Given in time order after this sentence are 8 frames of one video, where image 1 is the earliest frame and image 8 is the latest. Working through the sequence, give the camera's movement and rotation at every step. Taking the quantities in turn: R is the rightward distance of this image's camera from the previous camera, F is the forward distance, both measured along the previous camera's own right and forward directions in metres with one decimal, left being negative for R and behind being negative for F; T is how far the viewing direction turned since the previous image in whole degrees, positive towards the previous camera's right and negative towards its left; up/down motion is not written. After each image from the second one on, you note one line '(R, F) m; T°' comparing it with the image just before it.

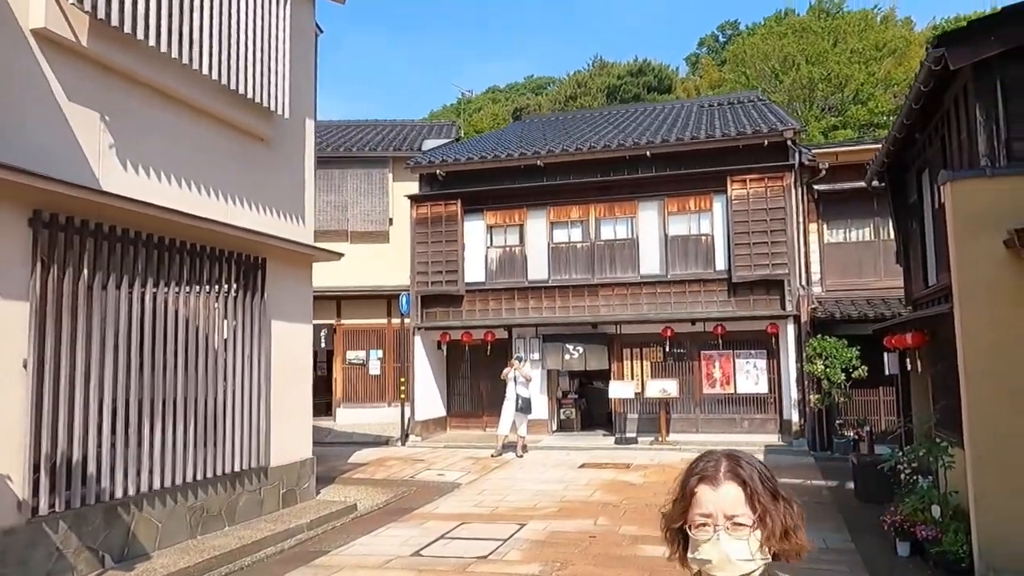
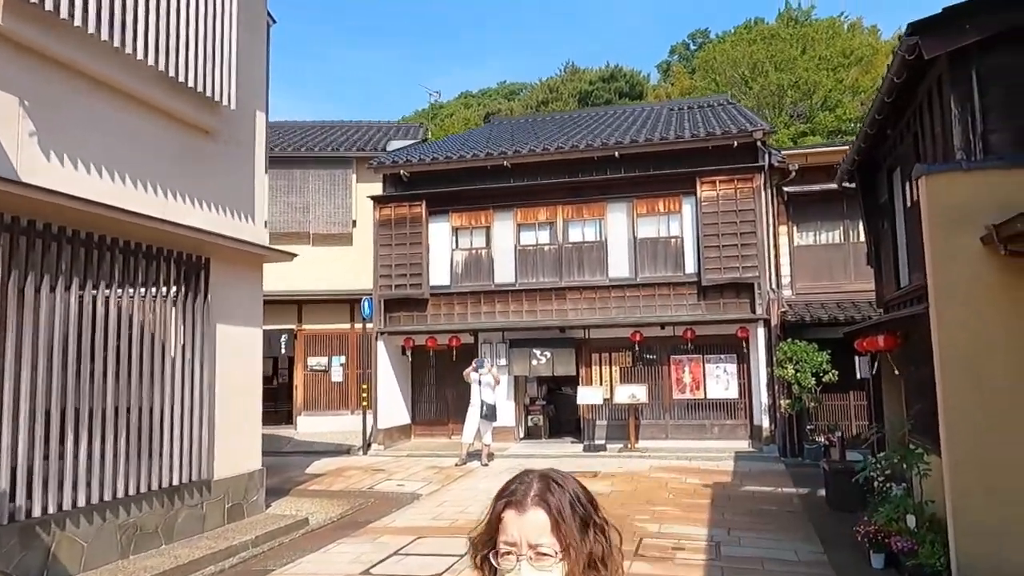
(+0.2, +0.4) m; +2°
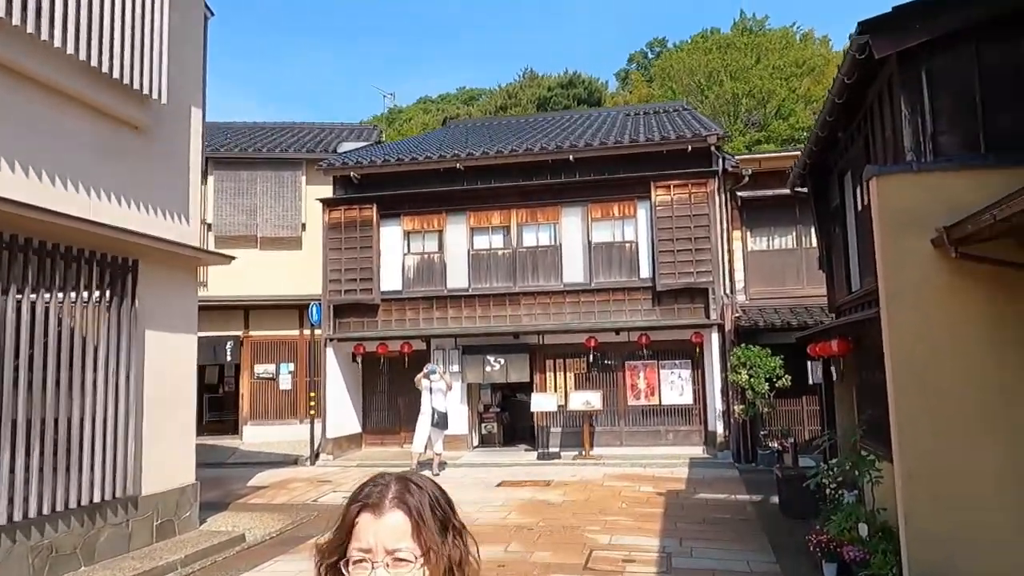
(+0.1, +0.3) m; +3°
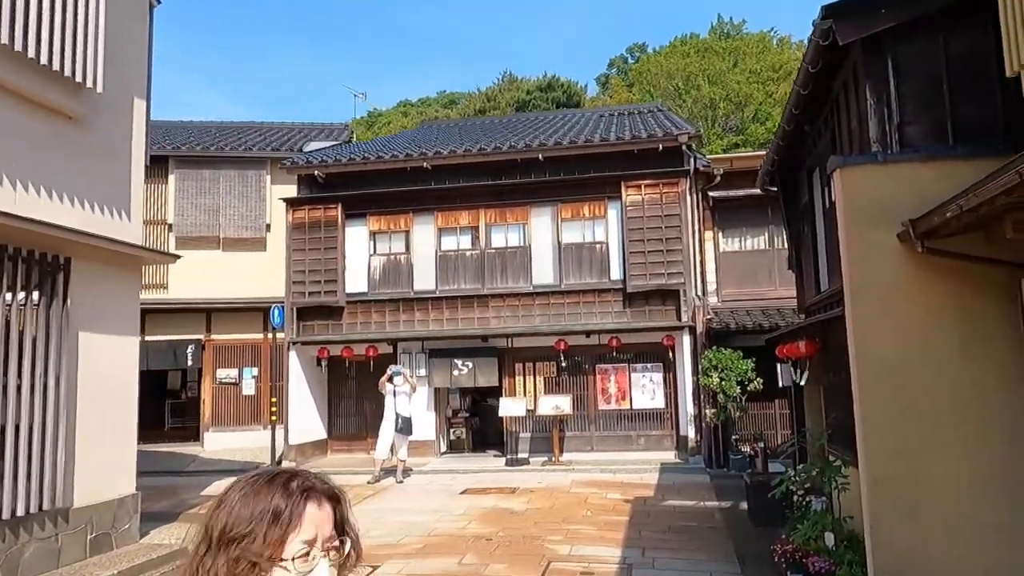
(+0.3, +0.4) m; +1°
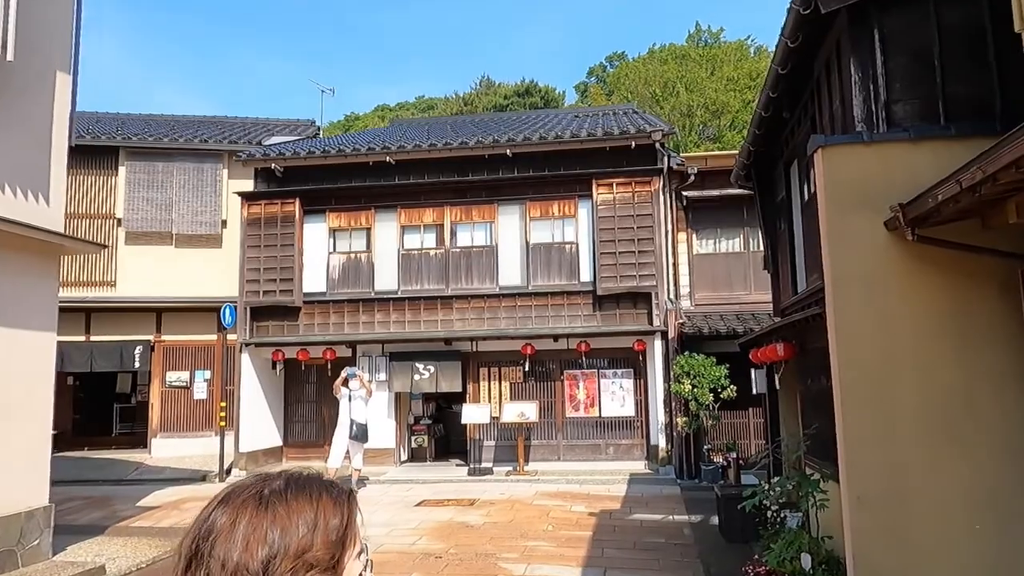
(+0.2, +0.7) m; +2°
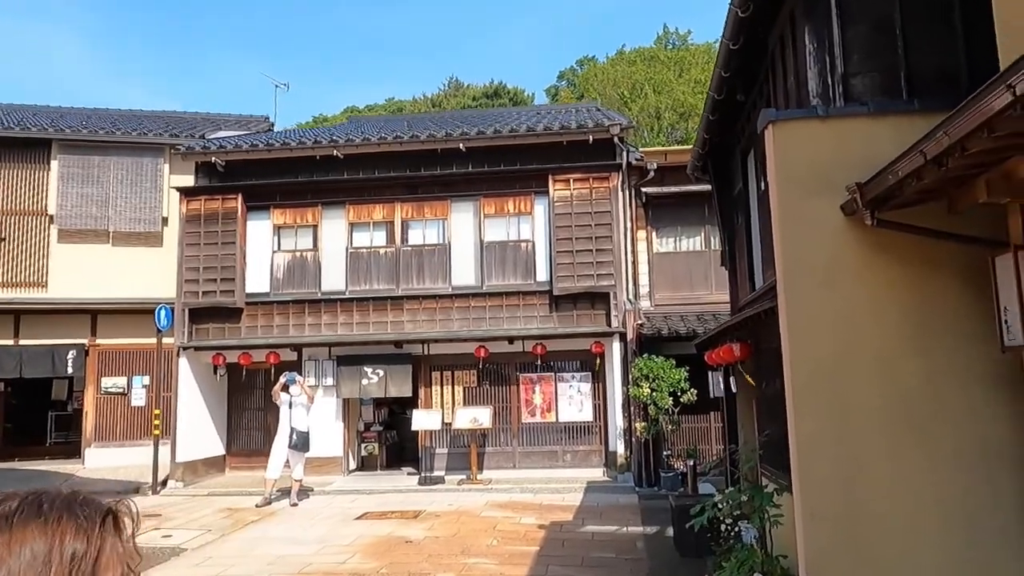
(+0.4, +0.6) m; +2°
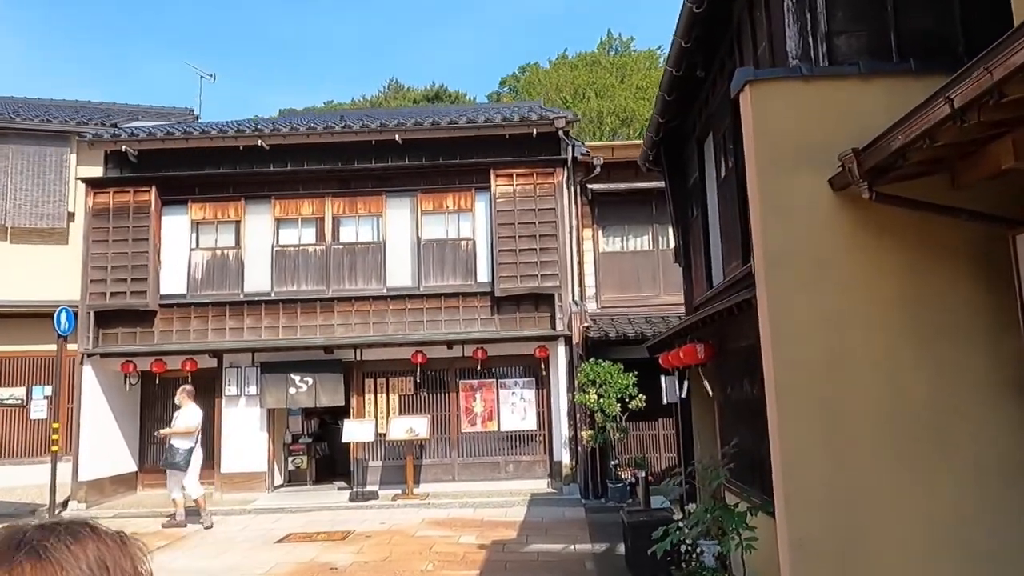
(0.0, +0.8) m; +4°
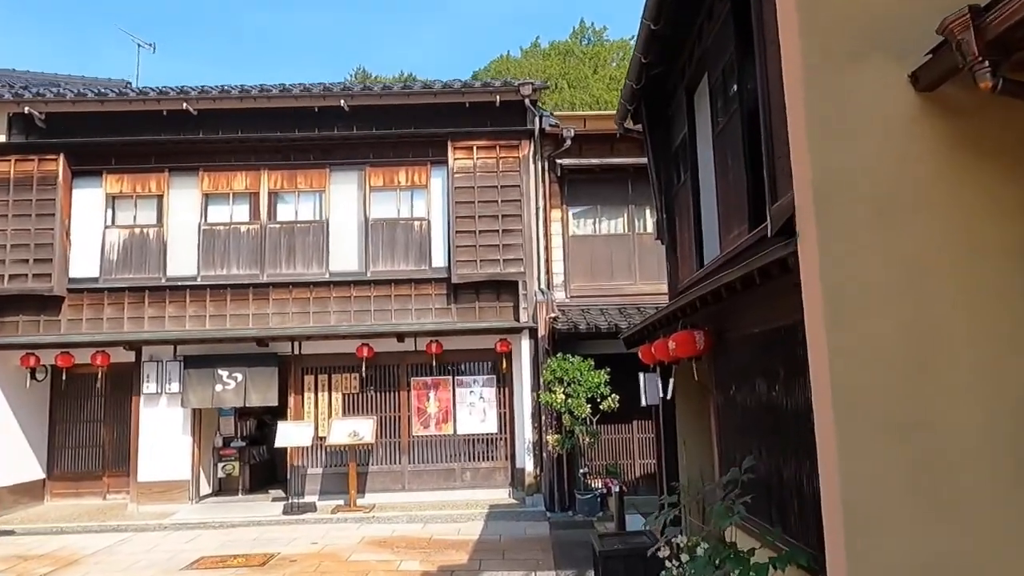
(+0.2, +1.4) m; +2°
